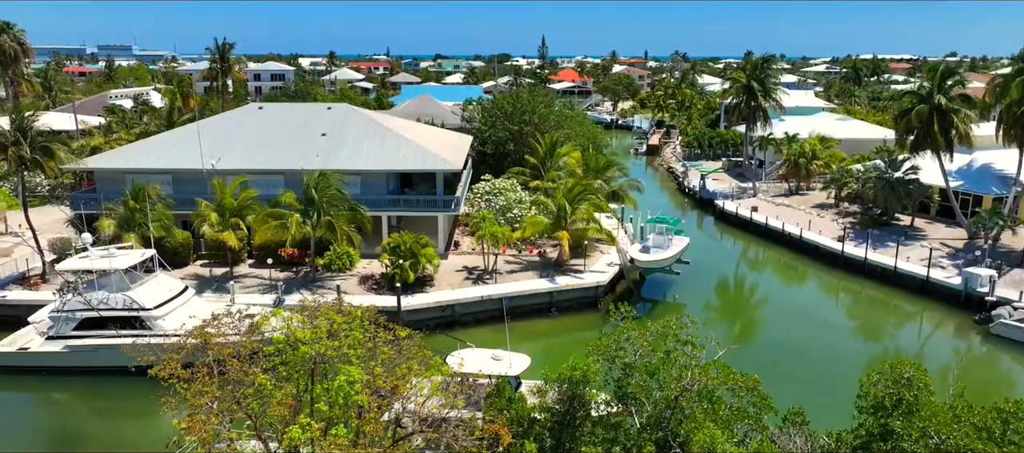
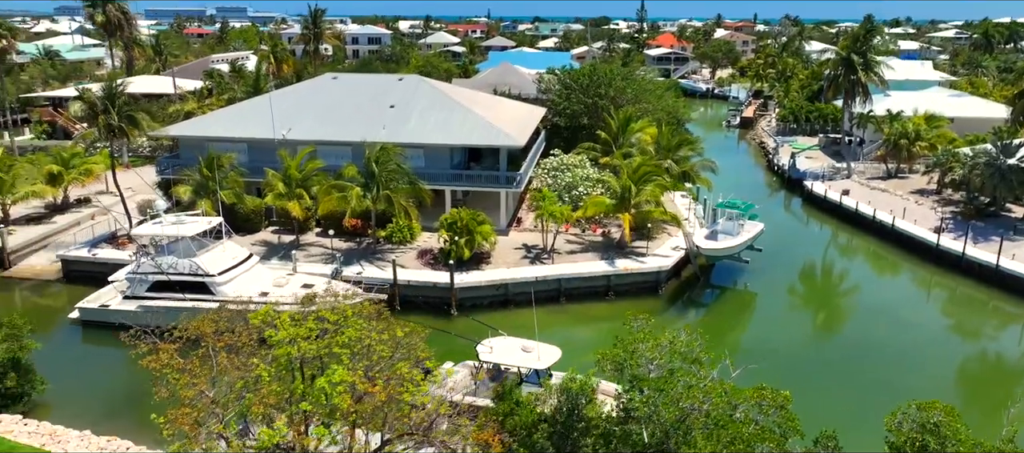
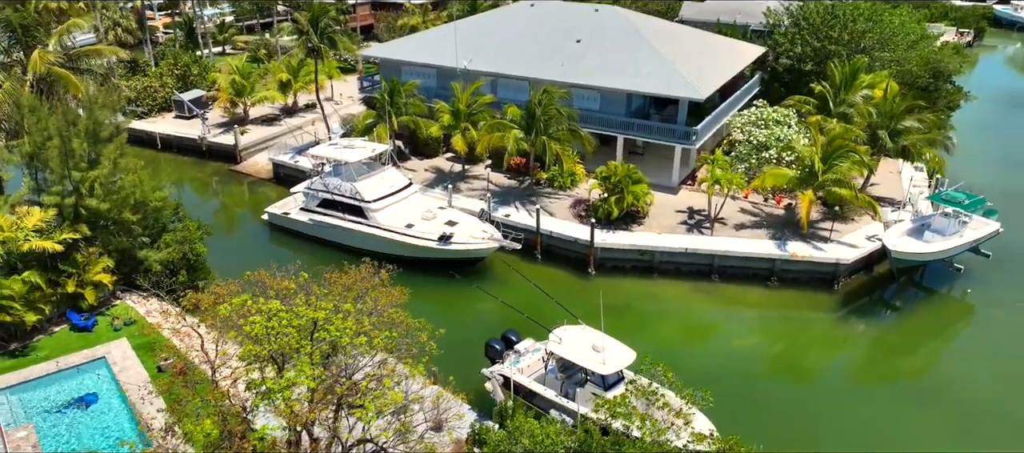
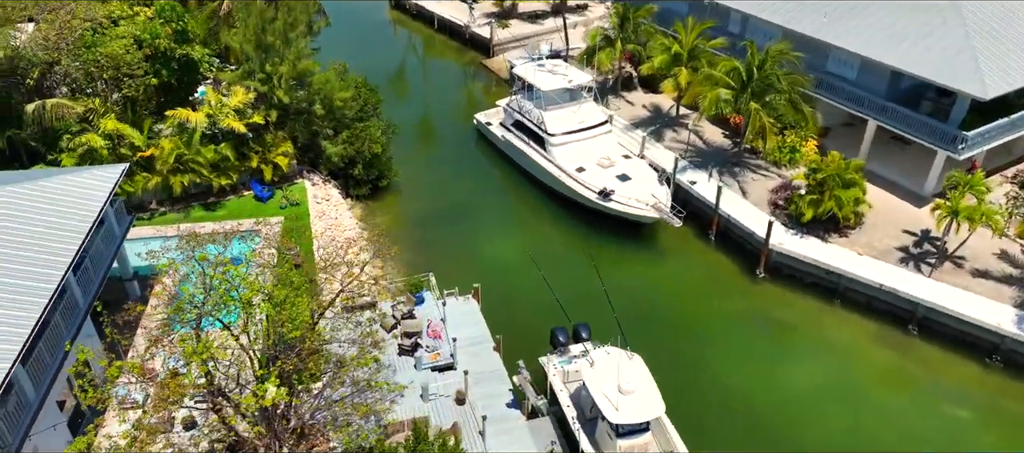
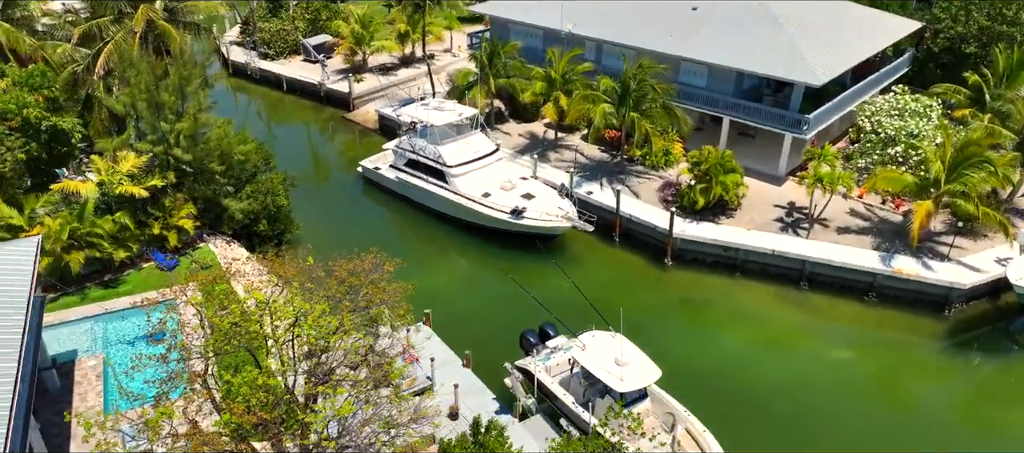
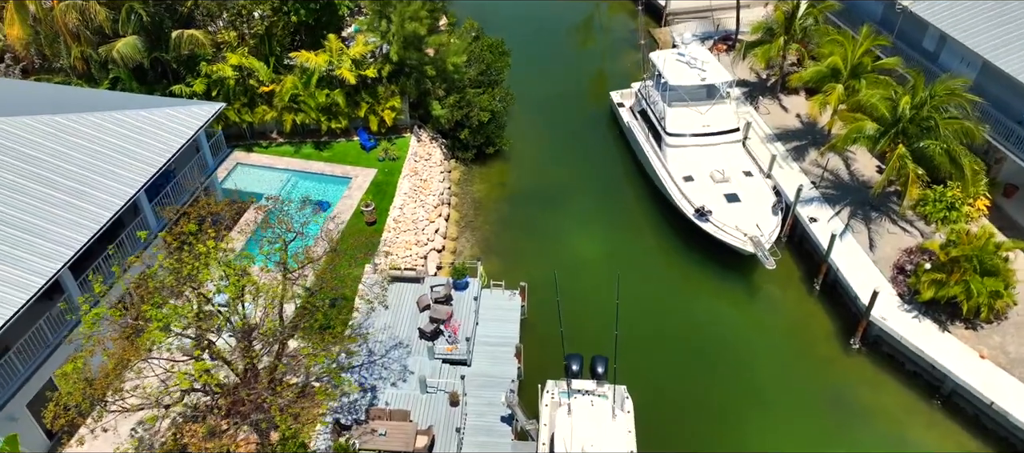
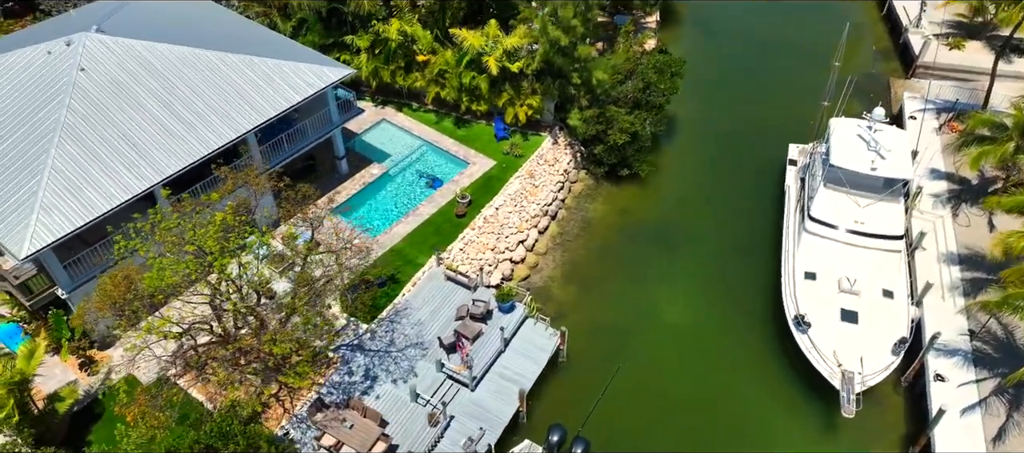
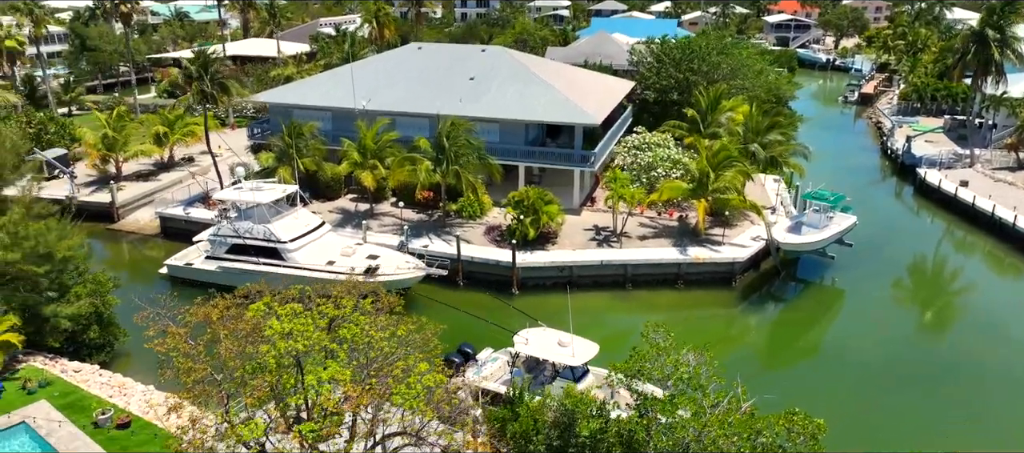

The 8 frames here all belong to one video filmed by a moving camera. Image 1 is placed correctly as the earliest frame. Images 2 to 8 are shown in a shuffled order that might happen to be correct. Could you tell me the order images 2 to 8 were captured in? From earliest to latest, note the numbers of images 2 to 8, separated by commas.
2, 8, 3, 5, 4, 6, 7
